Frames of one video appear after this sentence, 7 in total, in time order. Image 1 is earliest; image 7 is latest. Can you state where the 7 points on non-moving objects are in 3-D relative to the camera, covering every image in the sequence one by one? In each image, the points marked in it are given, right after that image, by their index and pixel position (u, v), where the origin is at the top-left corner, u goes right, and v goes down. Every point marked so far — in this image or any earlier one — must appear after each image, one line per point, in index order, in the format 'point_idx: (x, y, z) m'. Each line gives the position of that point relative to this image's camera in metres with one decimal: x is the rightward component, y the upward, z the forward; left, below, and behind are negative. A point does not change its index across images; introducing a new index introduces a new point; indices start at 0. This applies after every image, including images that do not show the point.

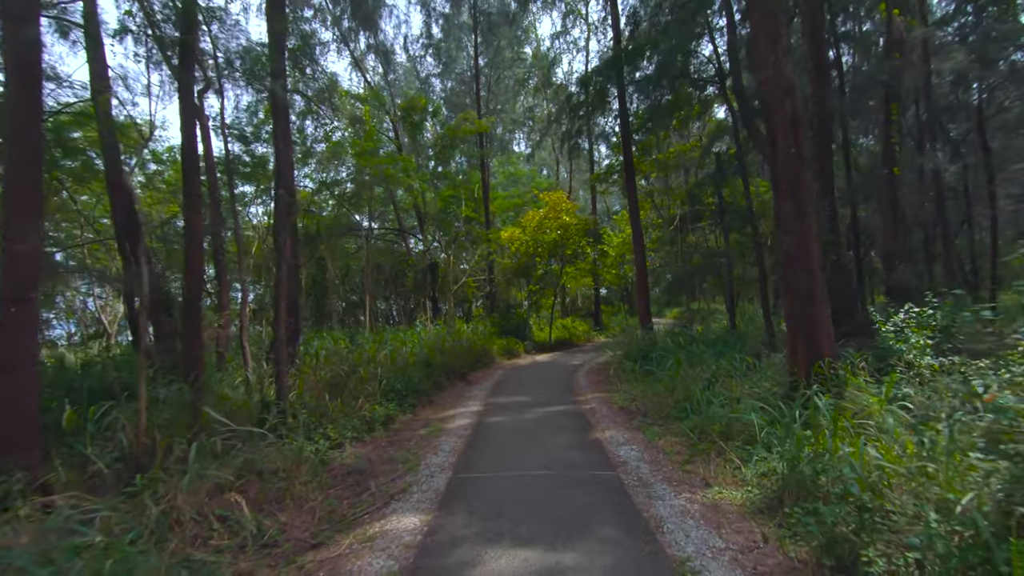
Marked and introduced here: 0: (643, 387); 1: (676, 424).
0: (+2.5, -1.9, +10.4) m
1: (+2.5, -2.1, +8.2) m
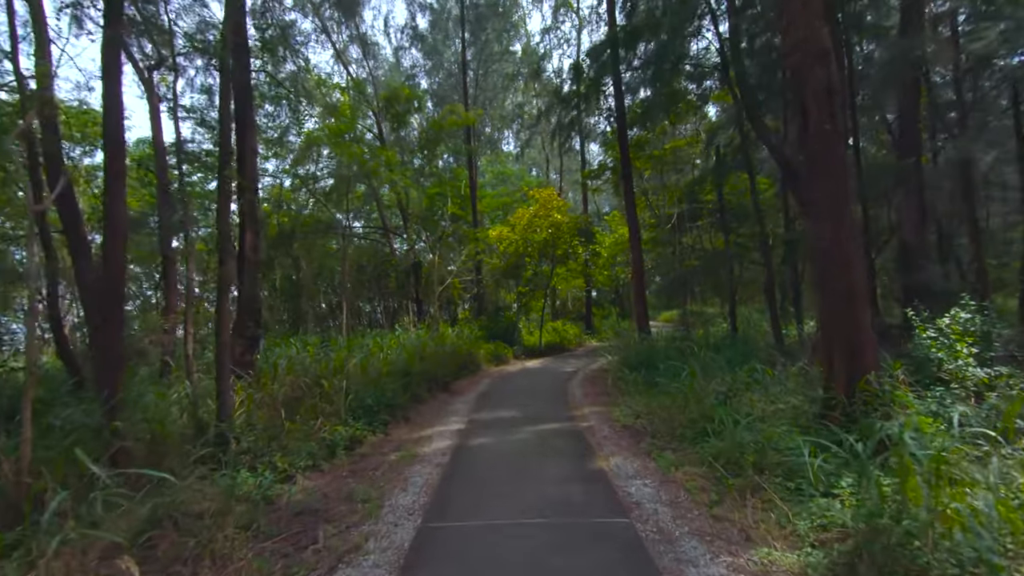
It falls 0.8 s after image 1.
0: (+2.3, -1.9, +9.1) m
1: (+2.3, -2.1, +6.9) m
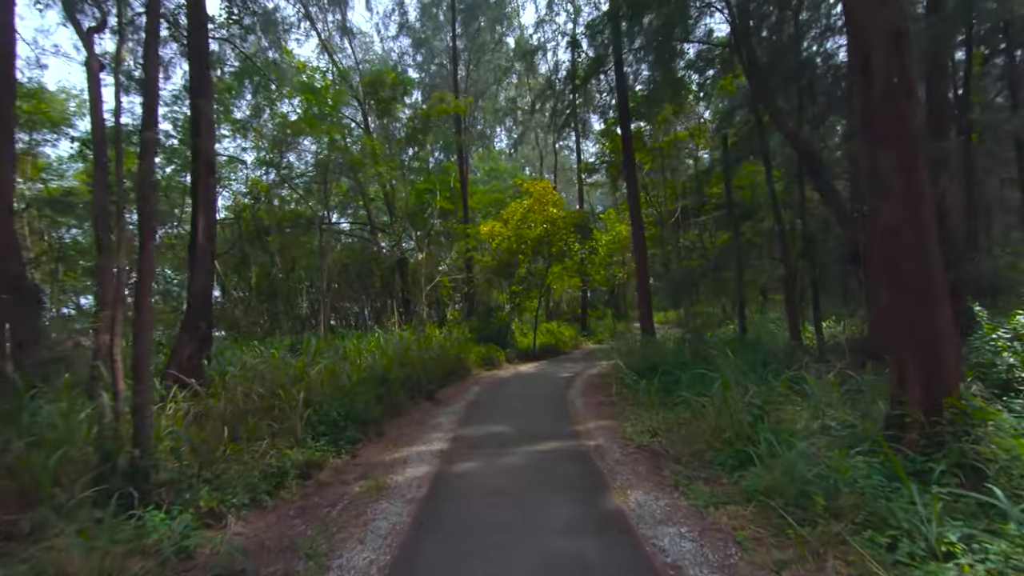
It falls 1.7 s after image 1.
0: (+2.2, -1.8, +7.7) m
1: (+2.2, -1.9, +5.4) m
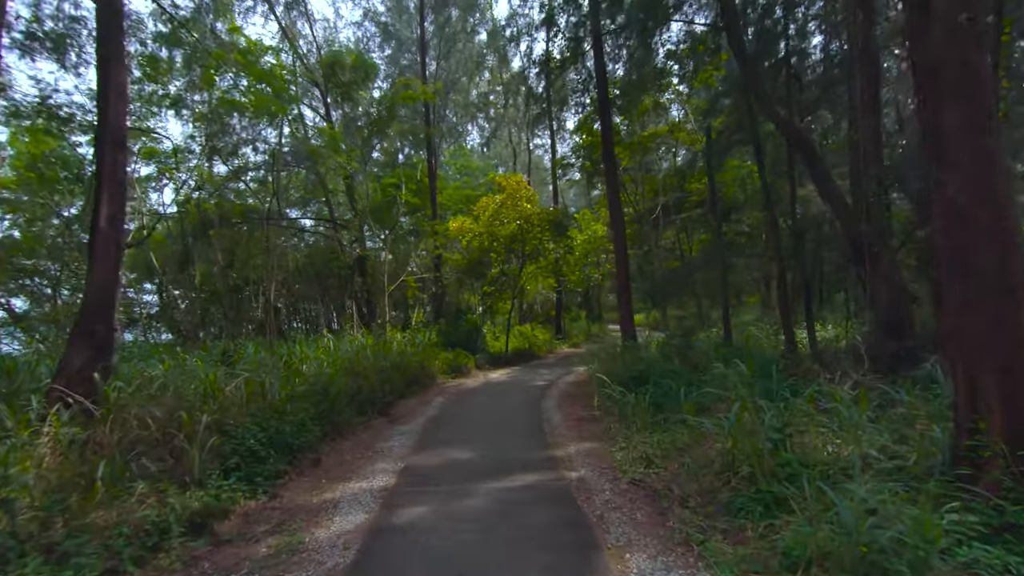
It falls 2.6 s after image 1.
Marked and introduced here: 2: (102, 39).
0: (+1.8, -1.8, +6.3) m
1: (+1.9, -1.9, +4.1) m
2: (-6.7, +4.1, +8.8) m
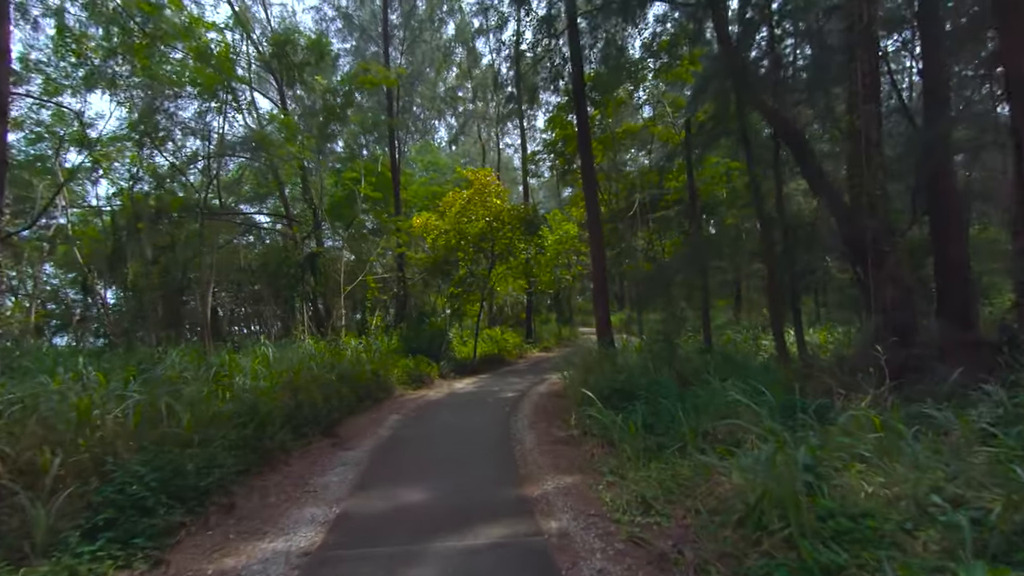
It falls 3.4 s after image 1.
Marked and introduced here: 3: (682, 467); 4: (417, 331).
0: (+1.4, -1.8, +5.1) m
1: (+1.7, -1.9, +2.9) m
2: (-7.1, +4.1, +7.1) m
3: (+1.6, -1.7, +5.4) m
4: (-3.2, -1.4, +18.3) m
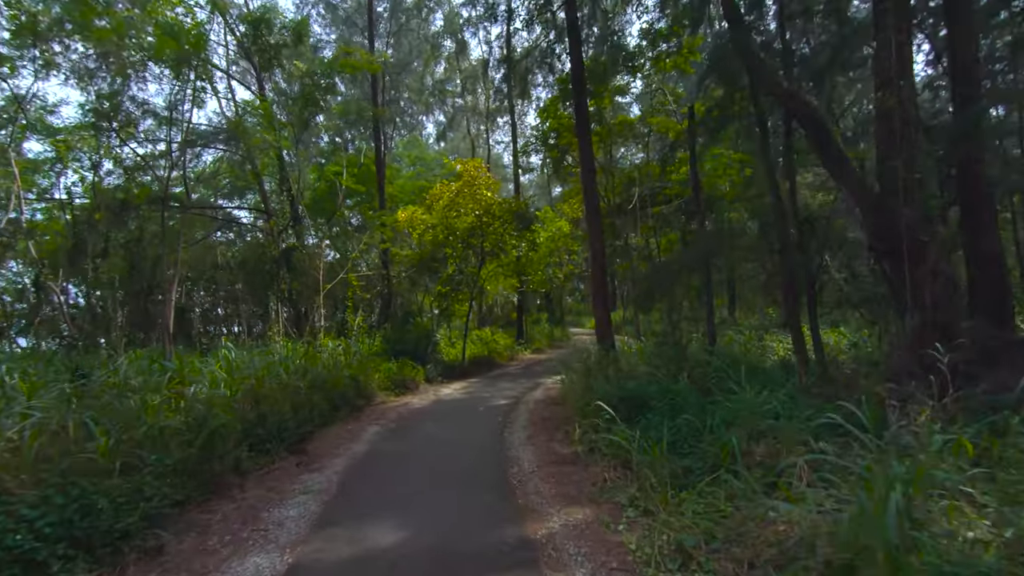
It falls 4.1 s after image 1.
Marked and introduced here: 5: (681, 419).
0: (+1.4, -1.7, +4.1) m
1: (+1.7, -1.8, +1.9) m
2: (-7.2, +4.2, +5.9) m
3: (+1.6, -1.7, +4.3) m
4: (-3.5, -1.4, +17.2) m
5: (+1.9, -1.5, +6.2) m
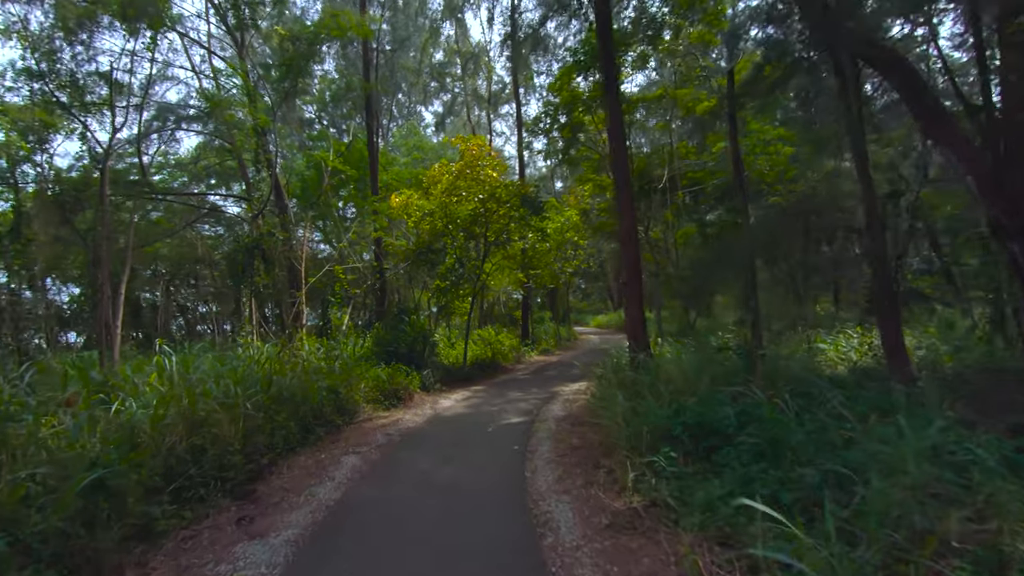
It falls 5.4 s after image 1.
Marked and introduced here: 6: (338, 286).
0: (+1.7, -1.6, +2.1) m
1: (+2.0, -1.7, -0.1) m
2: (-6.9, +4.3, +3.9) m
3: (+1.9, -1.5, +2.3) m
4: (-3.3, -1.2, +15.2) m
5: (+2.1, -1.3, +4.2) m
6: (-5.6, 0.0, +17.4) m
